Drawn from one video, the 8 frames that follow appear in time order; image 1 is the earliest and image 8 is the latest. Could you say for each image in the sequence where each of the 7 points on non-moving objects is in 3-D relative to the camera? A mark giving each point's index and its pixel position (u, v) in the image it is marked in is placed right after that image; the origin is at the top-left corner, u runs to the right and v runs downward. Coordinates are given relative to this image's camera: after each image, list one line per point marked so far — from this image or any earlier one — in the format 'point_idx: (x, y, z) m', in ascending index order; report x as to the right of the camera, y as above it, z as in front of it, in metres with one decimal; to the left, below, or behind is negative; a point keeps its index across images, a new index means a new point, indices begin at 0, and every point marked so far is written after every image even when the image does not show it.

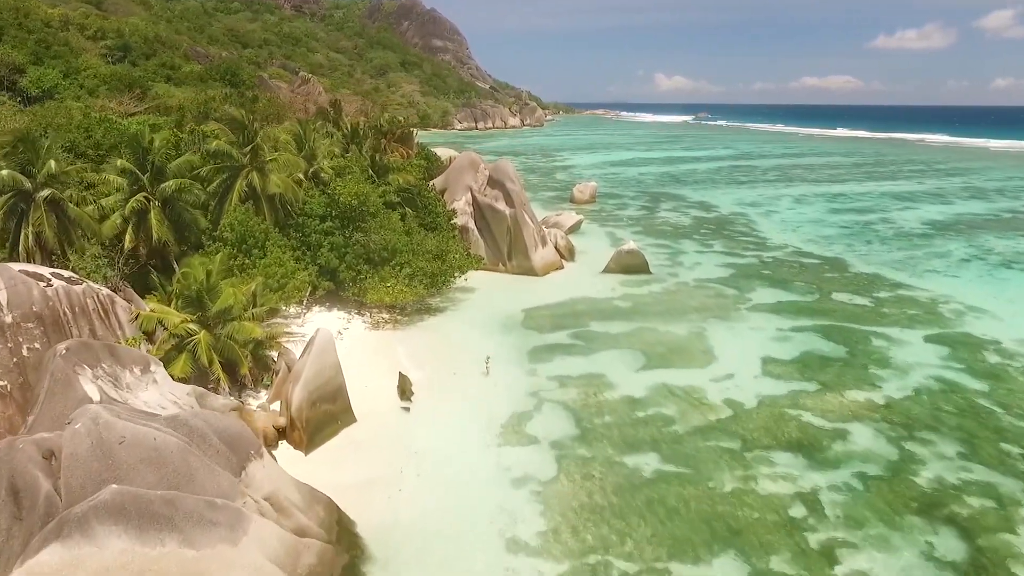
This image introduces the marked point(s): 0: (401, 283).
0: (-2.9, +0.2, +16.4) m
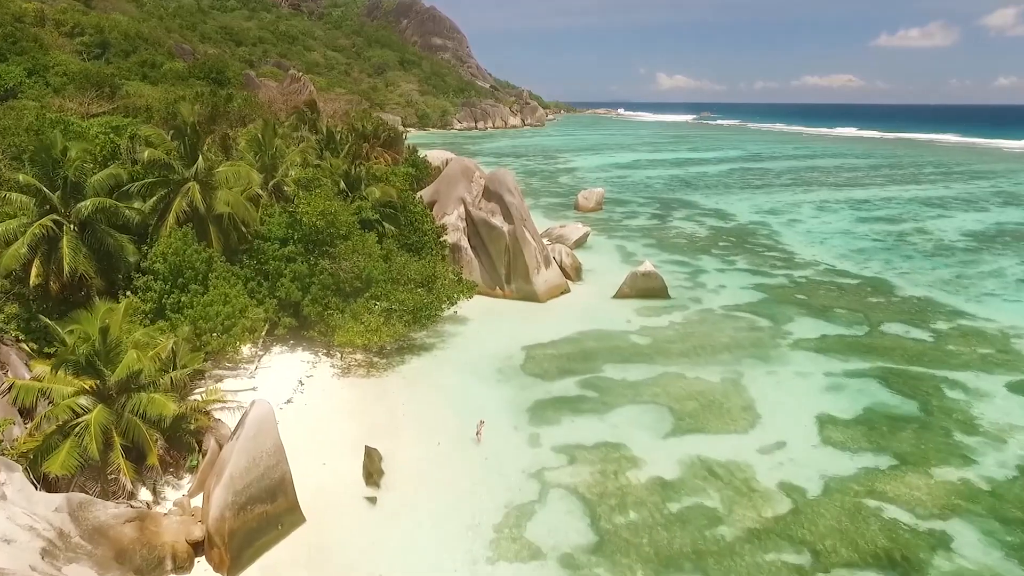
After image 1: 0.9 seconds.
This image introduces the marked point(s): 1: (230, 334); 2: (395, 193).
0: (-3.0, -0.6, +13.6) m
1: (-5.4, -0.9, +12.0) m
2: (-3.3, +2.6, +17.5) m
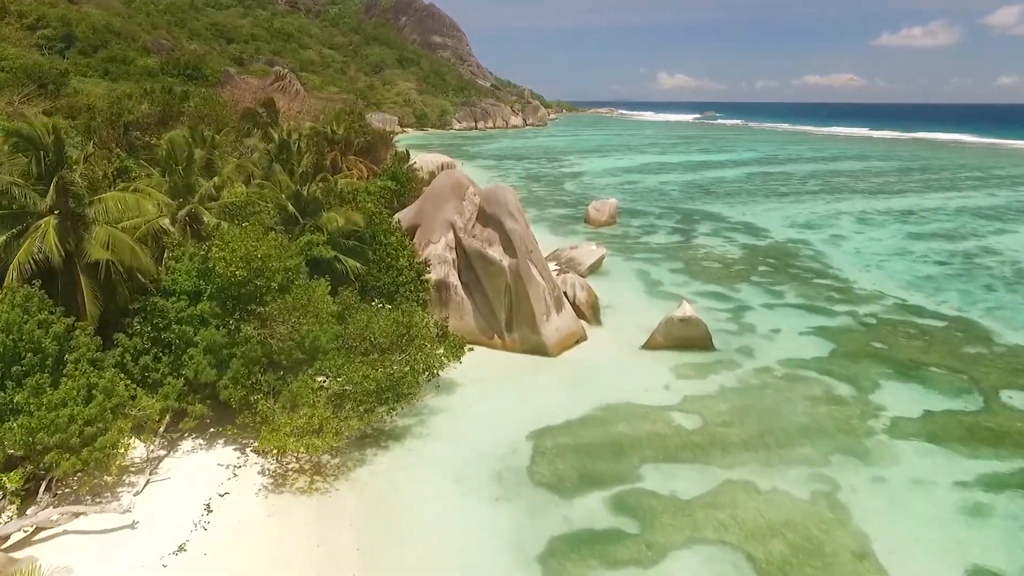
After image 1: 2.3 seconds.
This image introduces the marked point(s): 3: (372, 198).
0: (-2.9, -1.8, +9.6) m
1: (-5.4, -2.1, +8.0) m
2: (-3.2, +1.4, +13.5) m
3: (-3.5, +2.2, +15.6) m
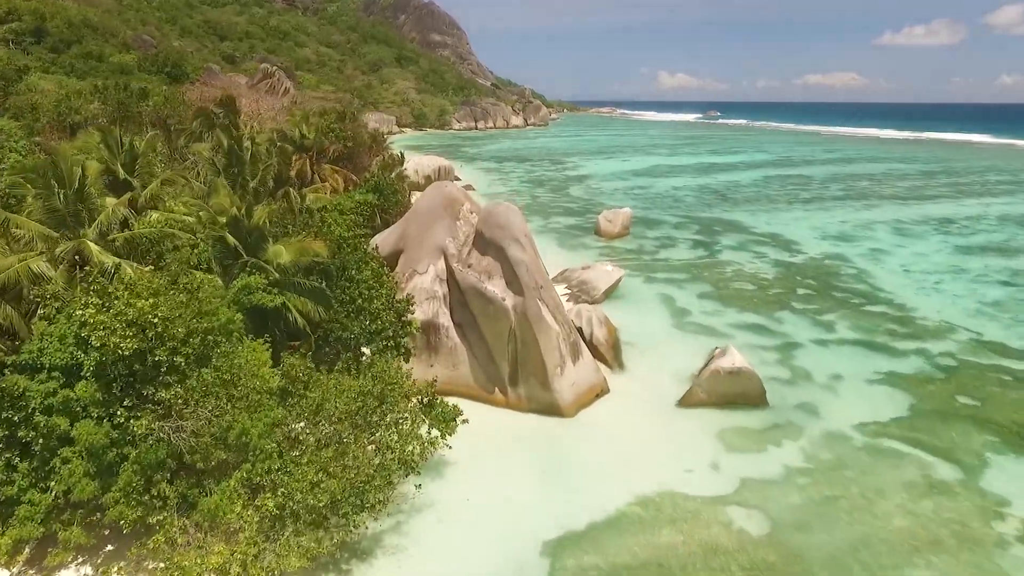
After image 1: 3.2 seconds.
0: (-2.8, -2.6, +6.7) m
1: (-5.3, -2.9, +5.0) m
2: (-3.1, +0.6, +10.5) m
3: (-3.4, +1.4, +12.6) m
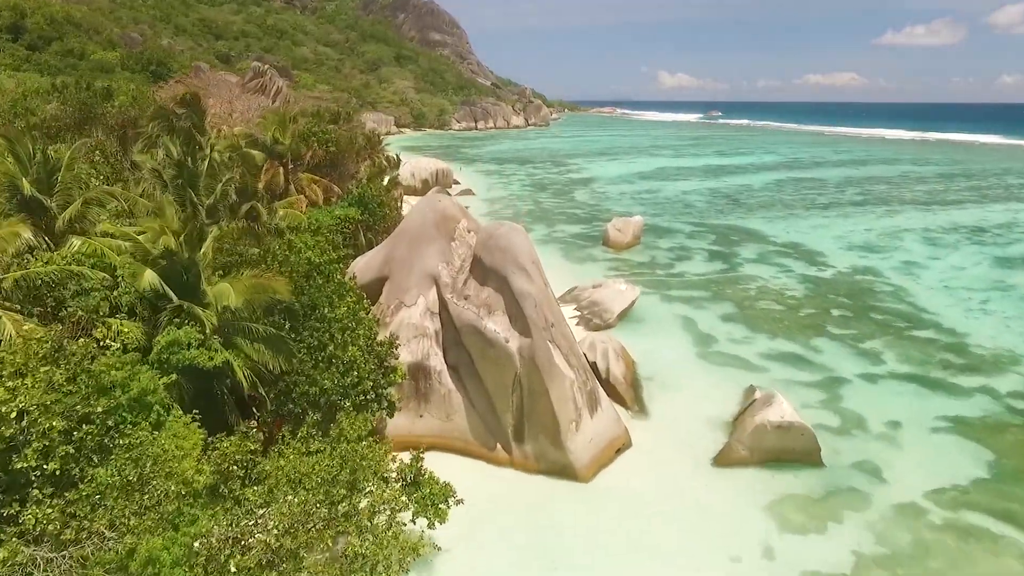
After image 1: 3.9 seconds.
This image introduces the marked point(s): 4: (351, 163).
0: (-2.8, -3.2, +4.8) m
1: (-5.2, -3.5, +3.1) m
2: (-3.1, 0.0, +8.6) m
3: (-3.4, +0.8, +10.7) m
4: (-4.9, +3.7, +18.8) m
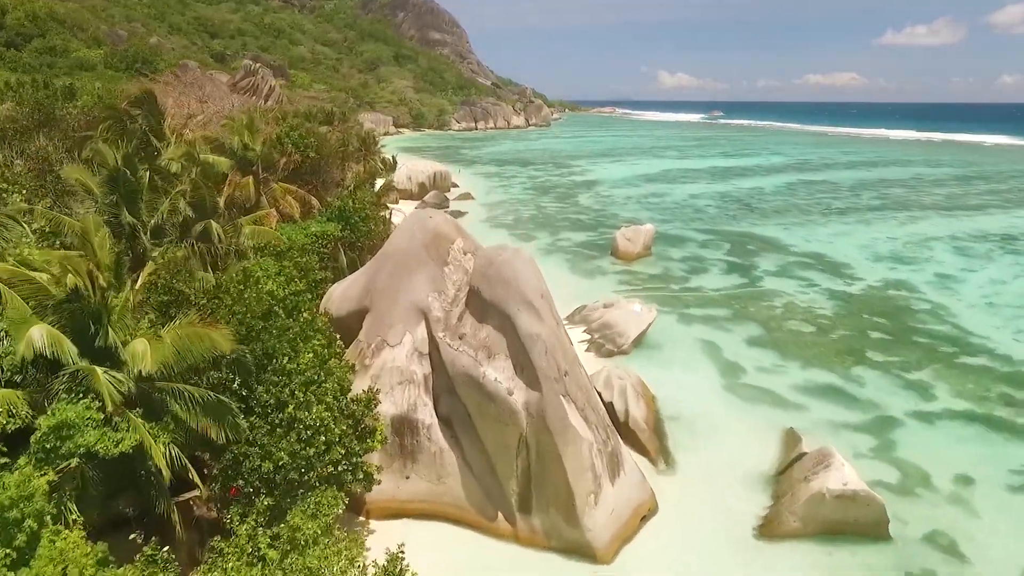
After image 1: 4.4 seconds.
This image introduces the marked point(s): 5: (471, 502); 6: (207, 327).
0: (-2.7, -3.8, +3.0) m
1: (-5.1, -4.0, +1.4) m
2: (-3.0, -0.5, +6.8) m
3: (-3.3, +0.3, +8.9) m
4: (-4.9, +3.2, +17.1) m
5: (-0.5, -2.9, +8.3) m
6: (-3.3, -0.4, +6.8) m
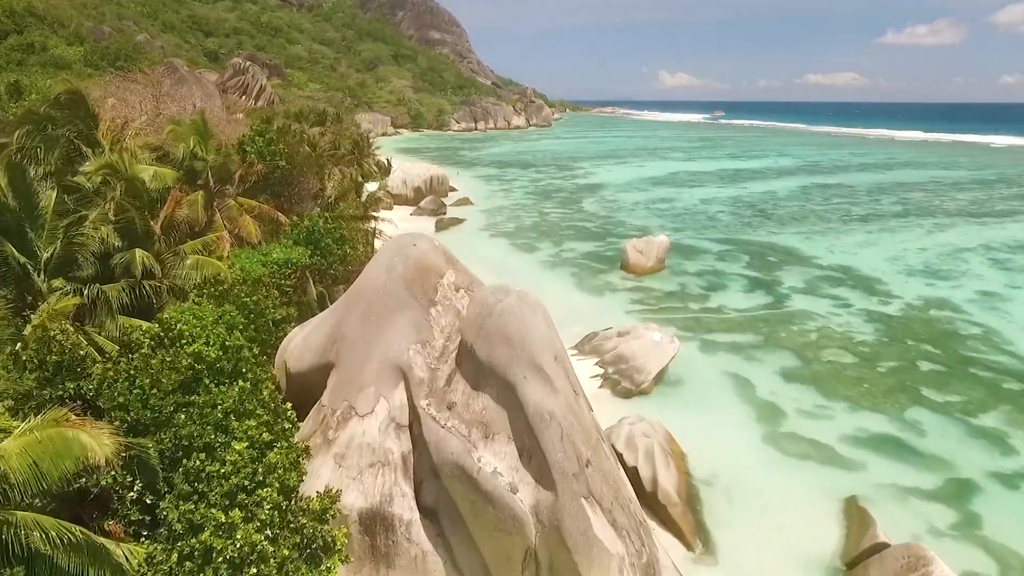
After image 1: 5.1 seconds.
0: (-2.7, -4.3, +1.1) m
1: (-5.1, -4.6, -0.6) m
2: (-3.0, -1.1, +4.9) m
3: (-3.3, -0.3, +7.0) m
4: (-4.8, +2.6, +15.2) m
5: (-0.5, -3.4, +6.3) m
6: (-3.2, -1.0, +4.9) m
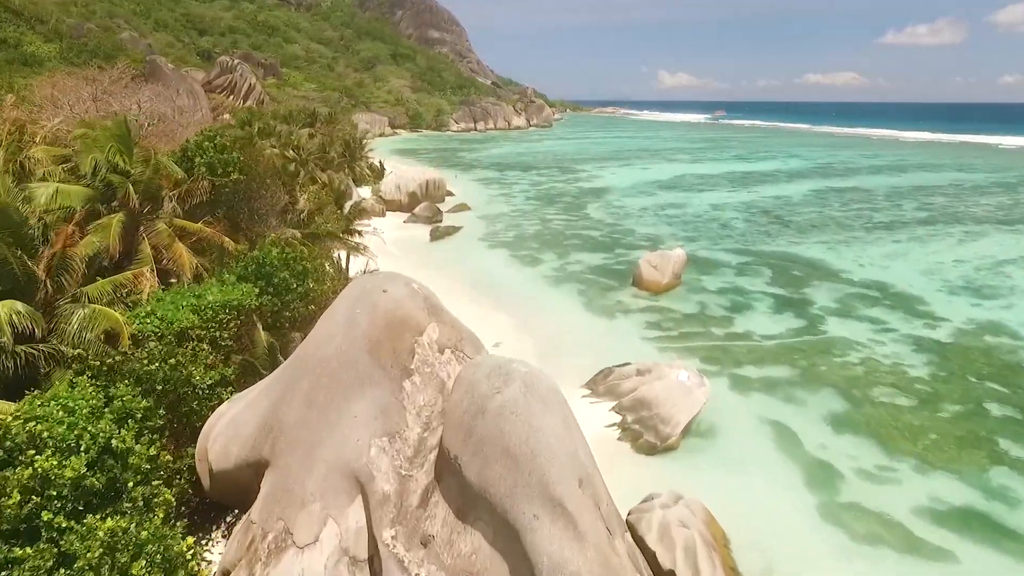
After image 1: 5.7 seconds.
0: (-2.6, -4.9, -1.0) m
1: (-5.1, -5.2, -2.6) m
2: (-2.9, -1.7, +2.9) m
3: (-3.2, -0.9, +5.0) m
4: (-4.8, +2.0, +13.1) m
5: (-0.5, -4.0, +4.3) m
6: (-3.2, -1.6, +2.8) m
